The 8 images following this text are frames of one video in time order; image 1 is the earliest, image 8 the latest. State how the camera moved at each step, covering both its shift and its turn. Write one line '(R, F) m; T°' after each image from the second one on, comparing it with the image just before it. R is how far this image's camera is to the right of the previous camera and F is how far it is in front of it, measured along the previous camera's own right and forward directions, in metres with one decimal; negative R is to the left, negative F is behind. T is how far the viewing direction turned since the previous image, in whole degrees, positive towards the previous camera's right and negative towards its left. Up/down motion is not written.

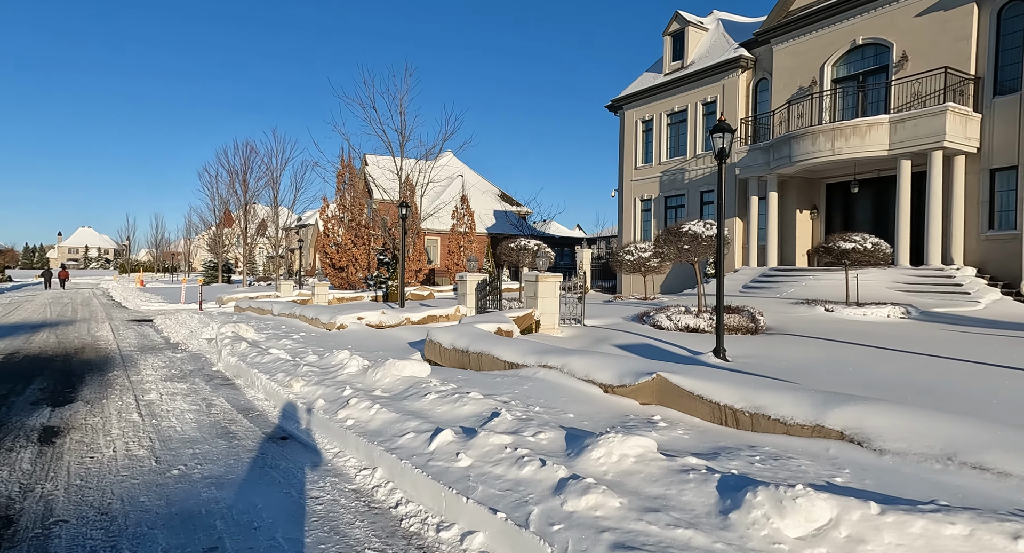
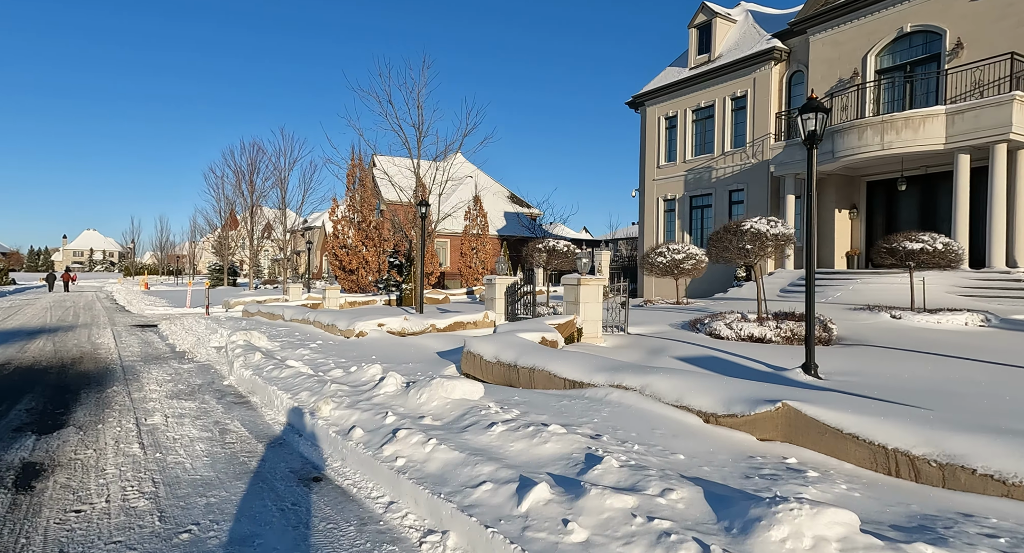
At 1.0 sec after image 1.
(-0.6, +1.0) m; 0°
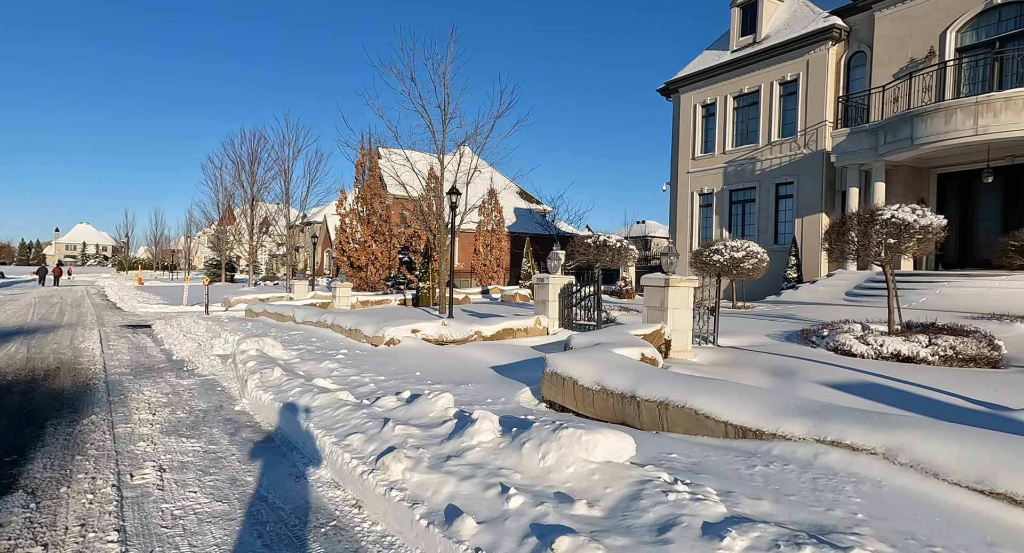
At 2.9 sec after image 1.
(-1.1, +1.9) m; 0°
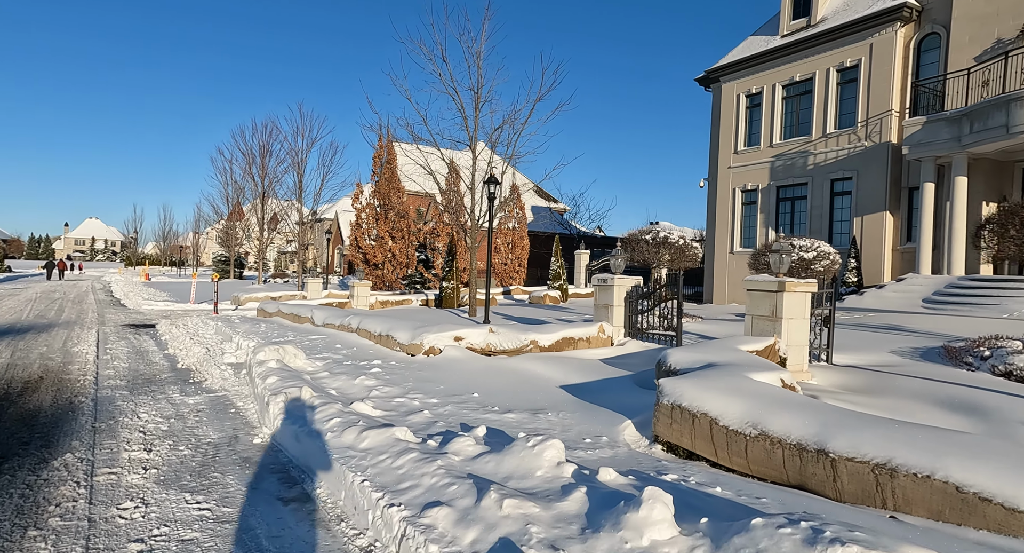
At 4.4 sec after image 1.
(-0.9, +1.5) m; -1°
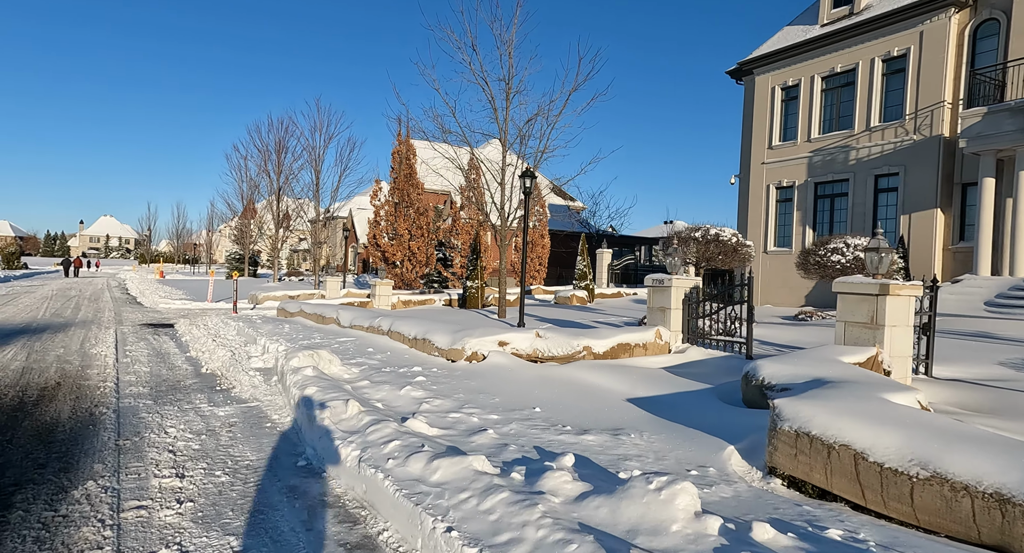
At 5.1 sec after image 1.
(-0.6, +0.7) m; -1°
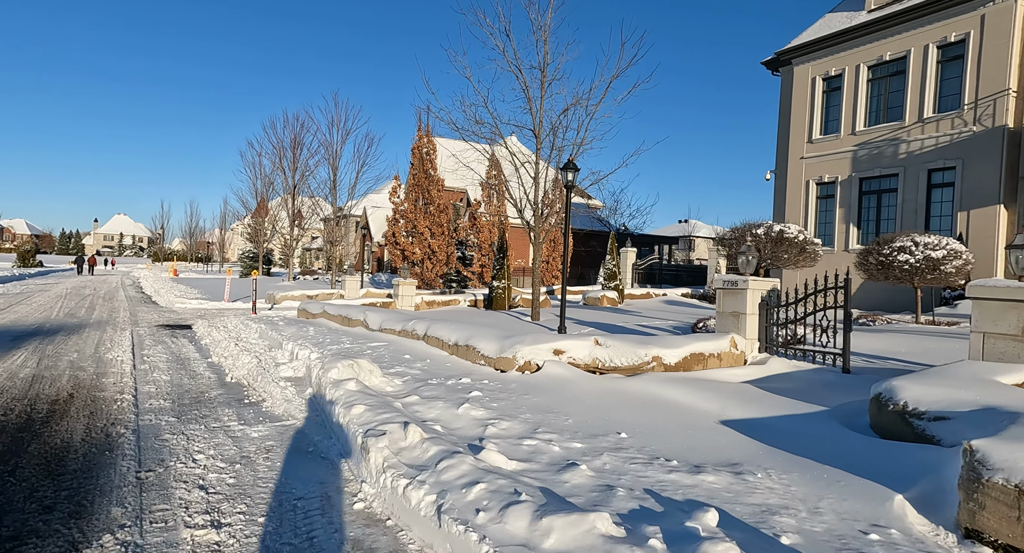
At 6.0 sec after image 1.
(-0.7, +0.9) m; -1°
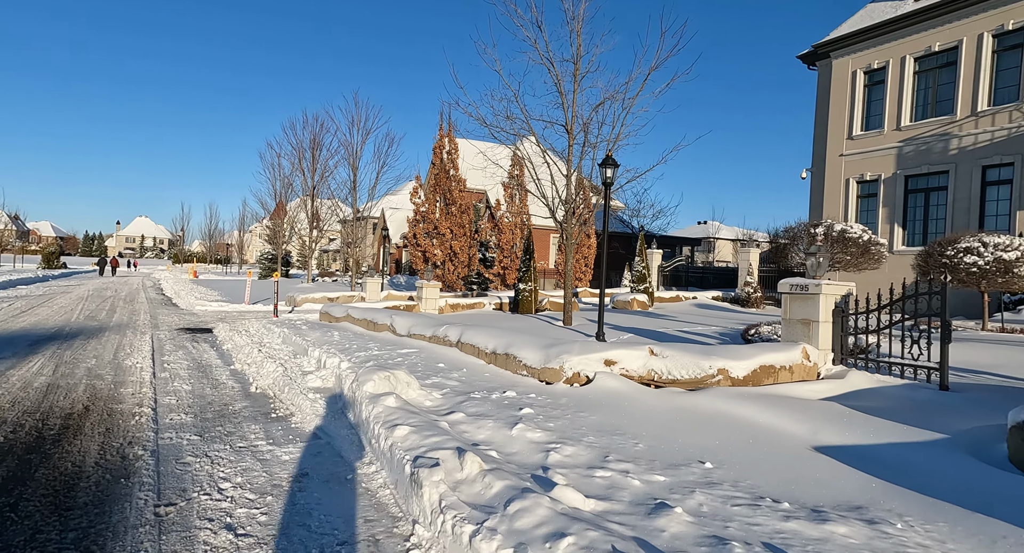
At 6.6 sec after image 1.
(-0.4, +0.7) m; -1°
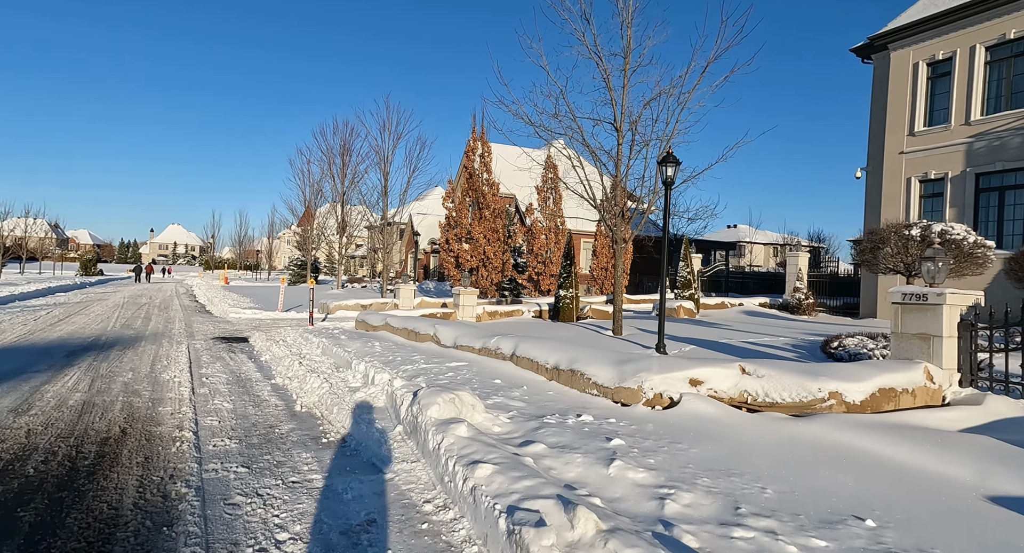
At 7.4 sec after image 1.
(-0.6, +0.7) m; -2°
